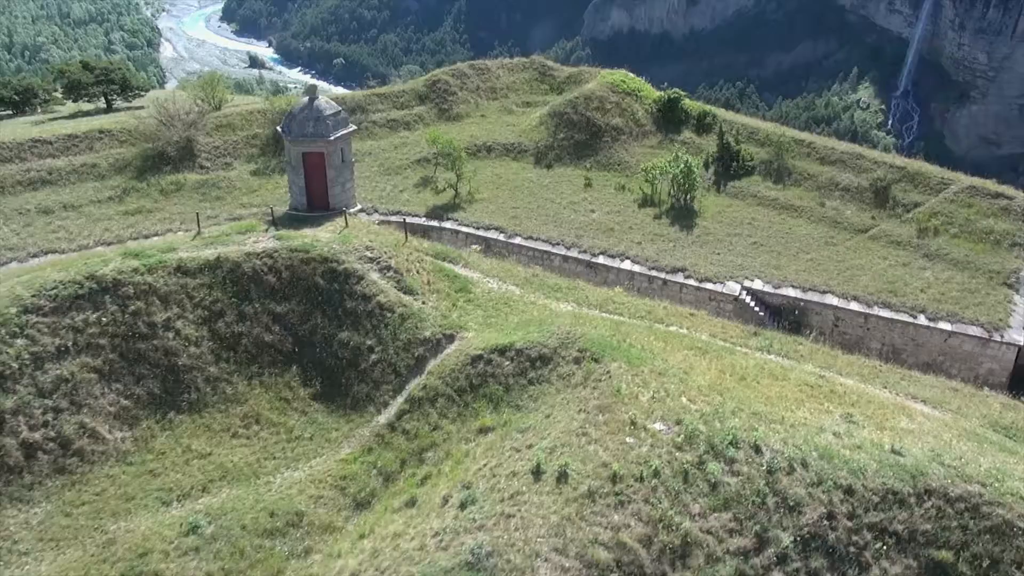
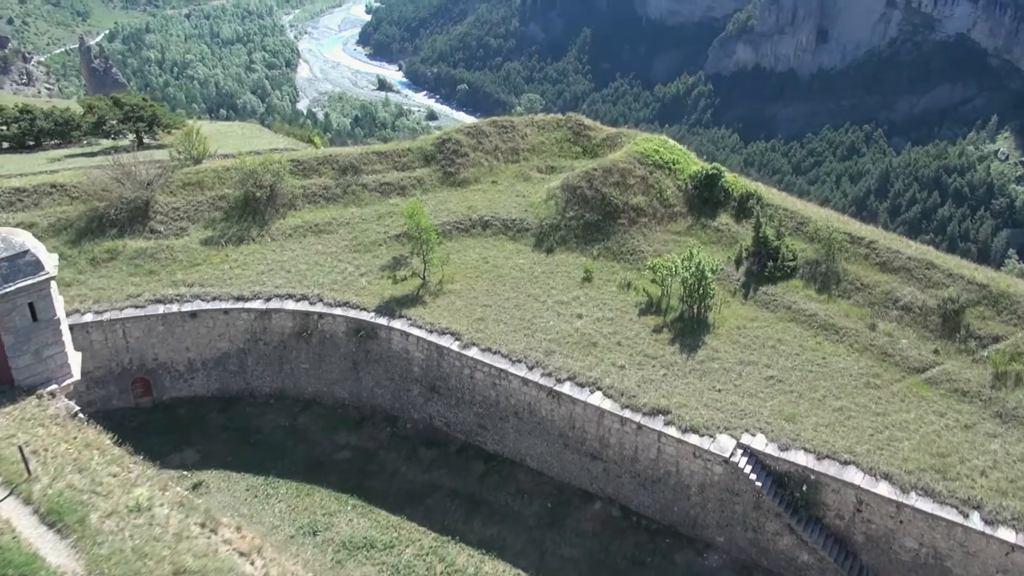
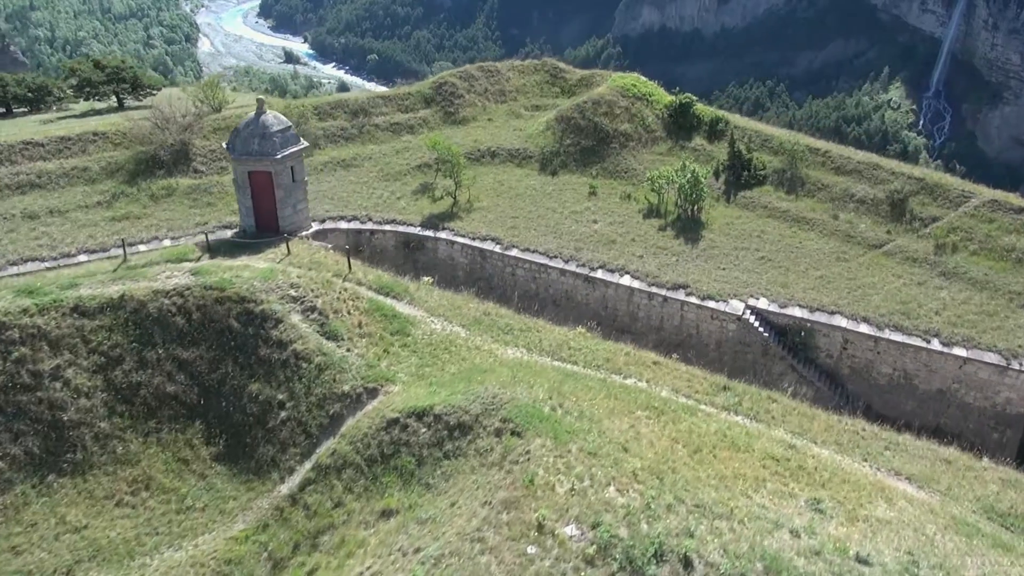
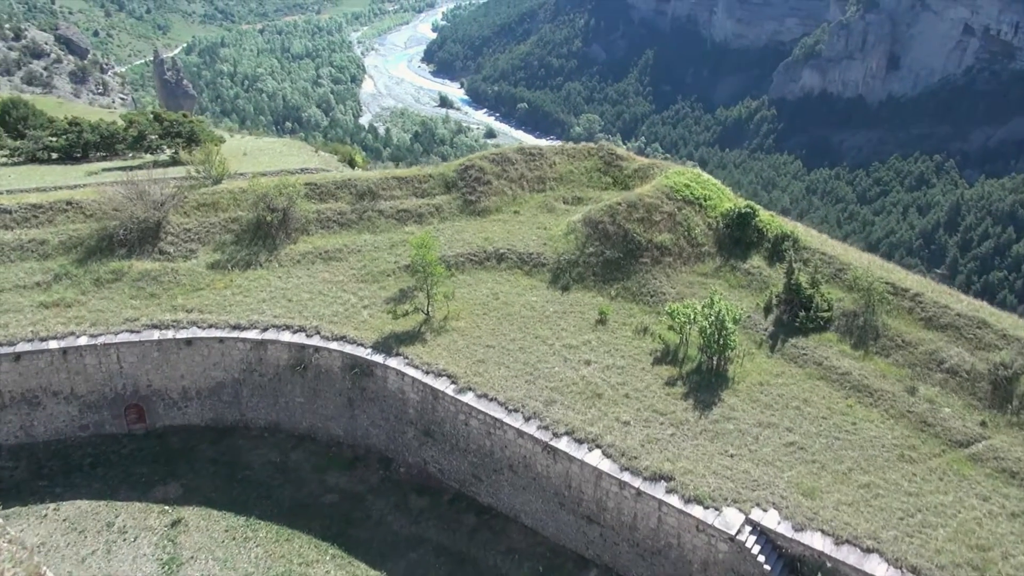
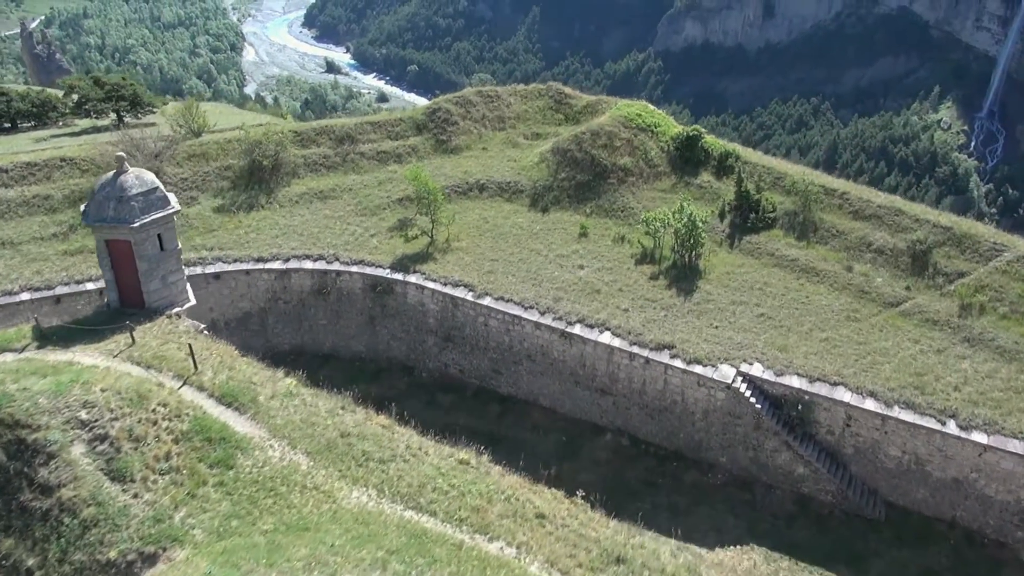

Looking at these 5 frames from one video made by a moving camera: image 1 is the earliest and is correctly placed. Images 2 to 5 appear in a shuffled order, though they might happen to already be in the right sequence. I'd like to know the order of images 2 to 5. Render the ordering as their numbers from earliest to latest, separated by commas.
3, 5, 2, 4
